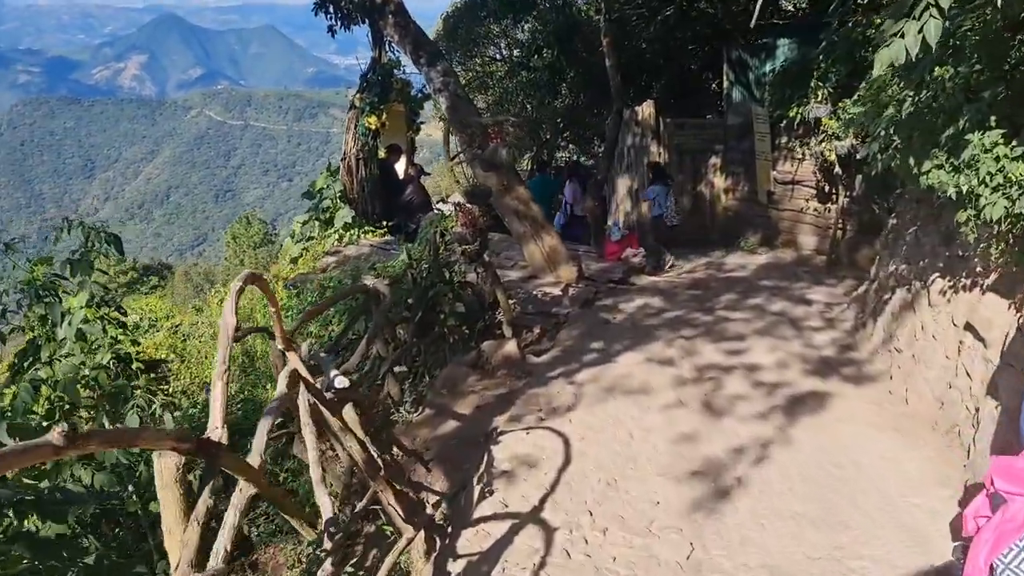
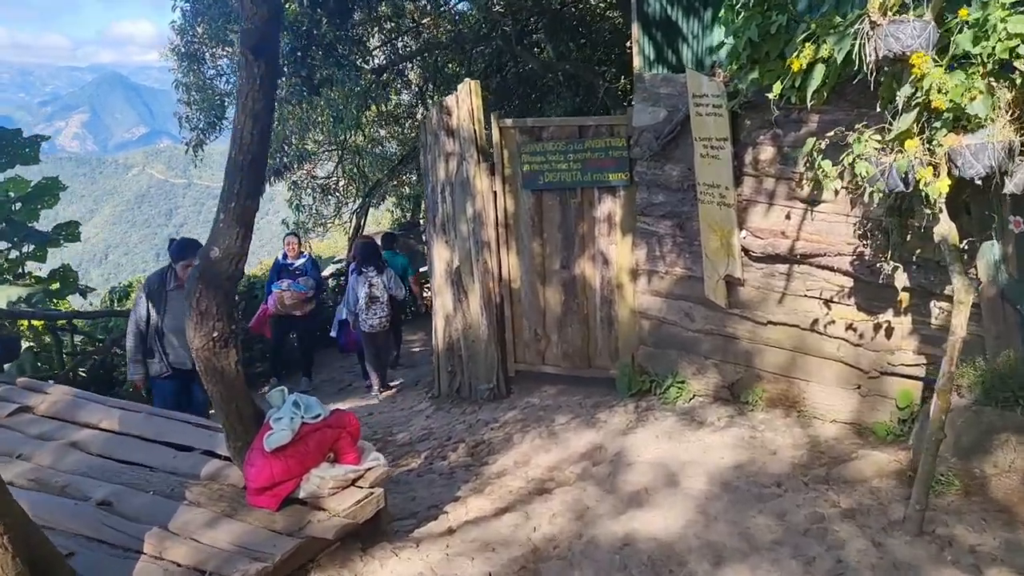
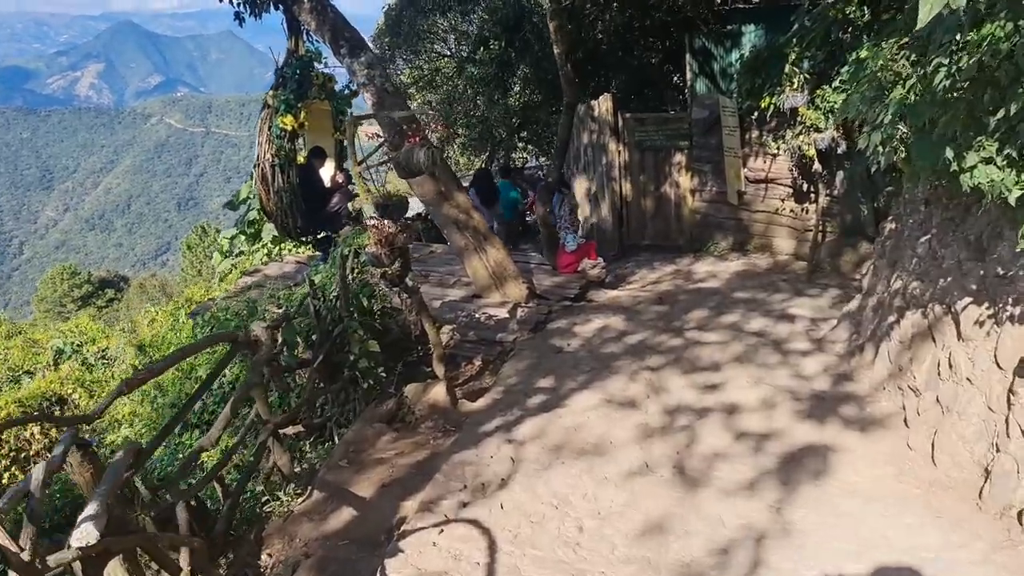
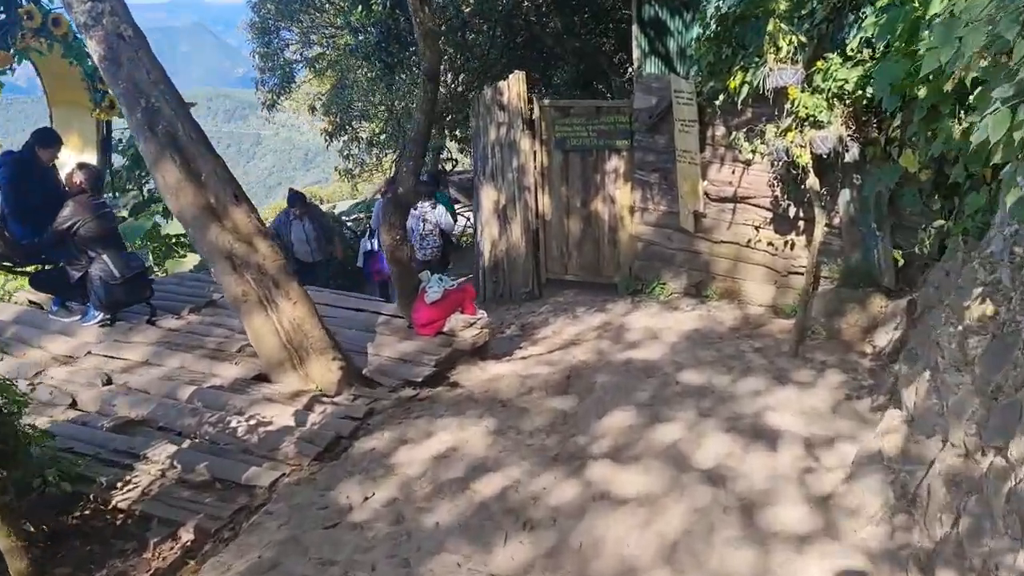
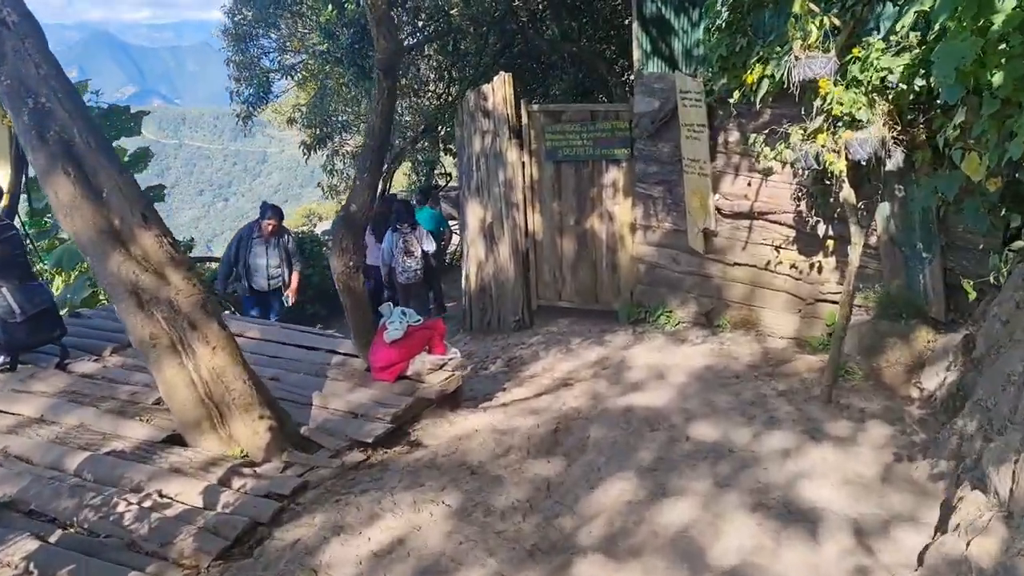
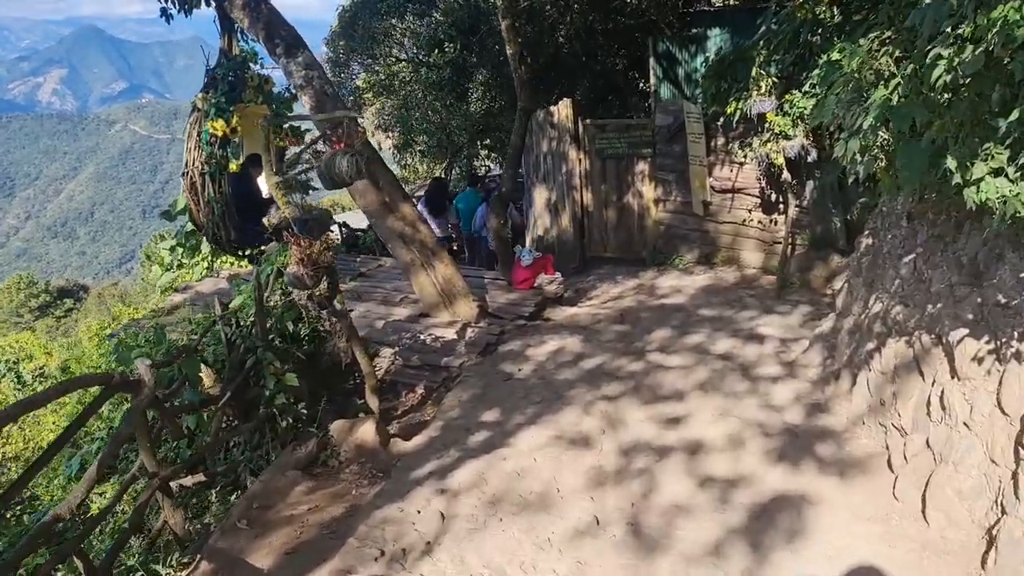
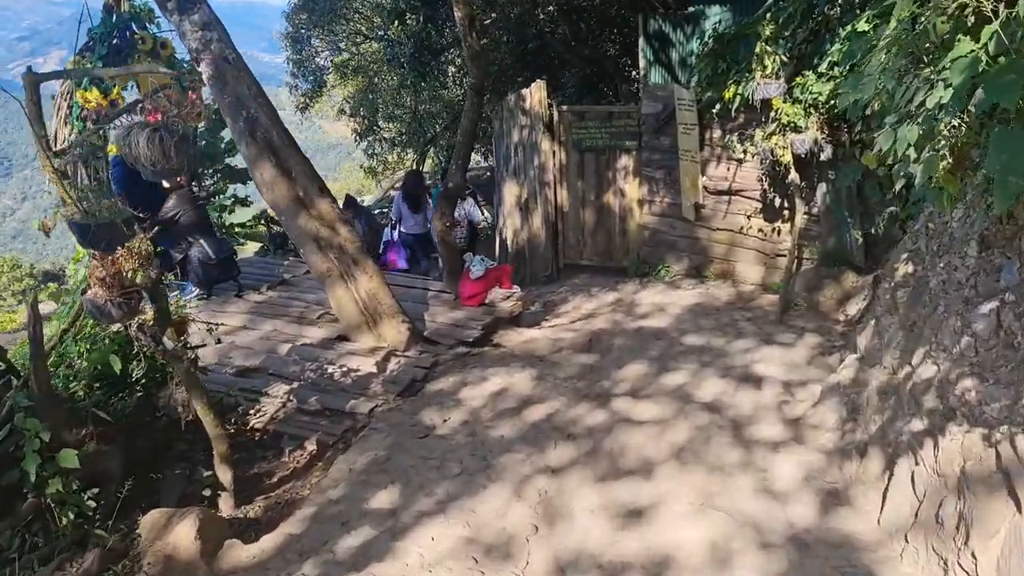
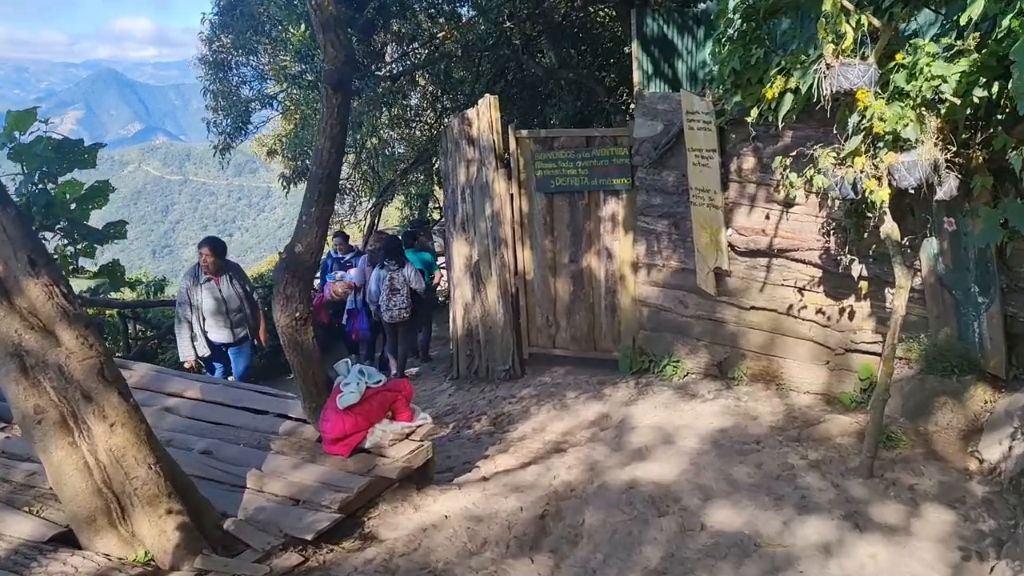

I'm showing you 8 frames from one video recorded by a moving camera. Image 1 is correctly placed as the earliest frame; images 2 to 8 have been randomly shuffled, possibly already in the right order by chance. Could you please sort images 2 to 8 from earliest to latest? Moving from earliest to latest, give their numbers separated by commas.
3, 6, 7, 4, 5, 8, 2
